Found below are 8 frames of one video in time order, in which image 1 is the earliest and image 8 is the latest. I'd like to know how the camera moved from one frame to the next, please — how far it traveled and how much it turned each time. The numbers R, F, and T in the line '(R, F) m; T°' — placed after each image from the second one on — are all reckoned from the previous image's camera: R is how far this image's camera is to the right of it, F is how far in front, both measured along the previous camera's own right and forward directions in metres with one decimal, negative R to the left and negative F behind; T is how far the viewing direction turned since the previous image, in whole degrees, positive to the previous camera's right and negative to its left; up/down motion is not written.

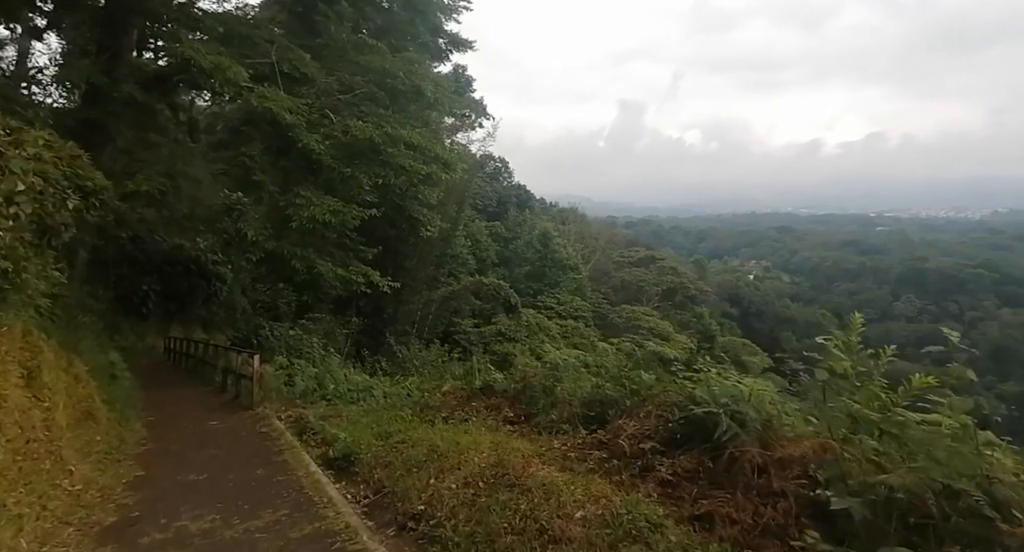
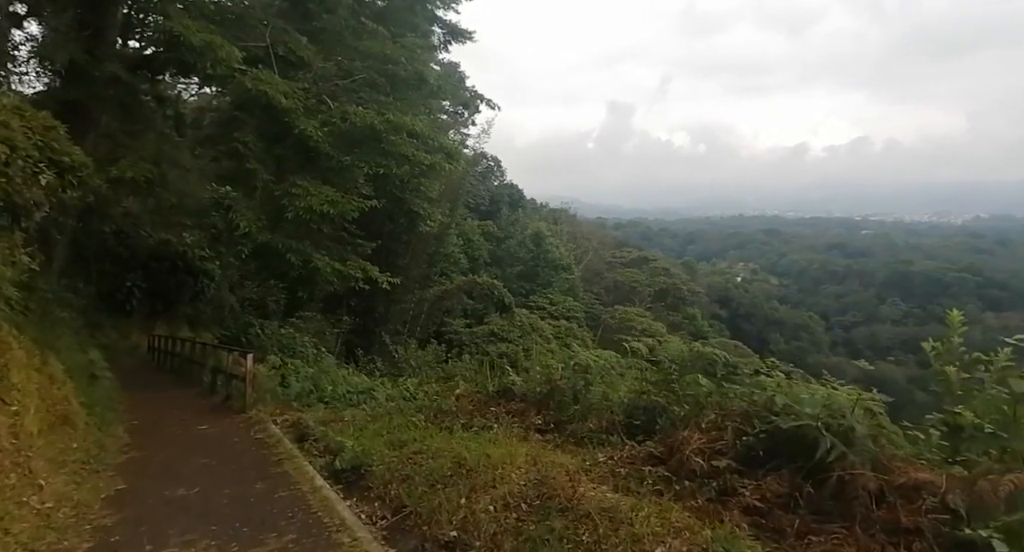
(-0.4, +0.6) m; +1°
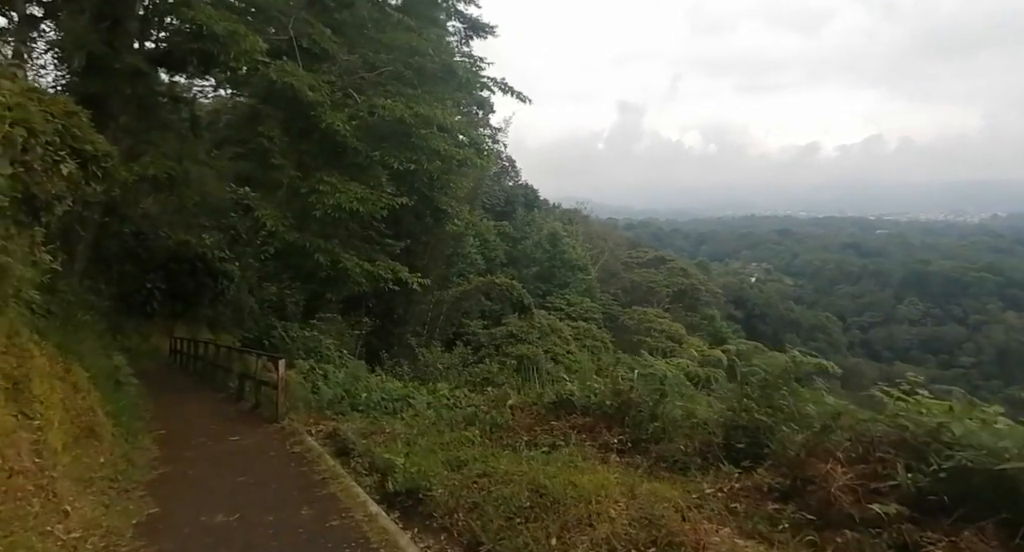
(-0.5, +0.6) m; -1°
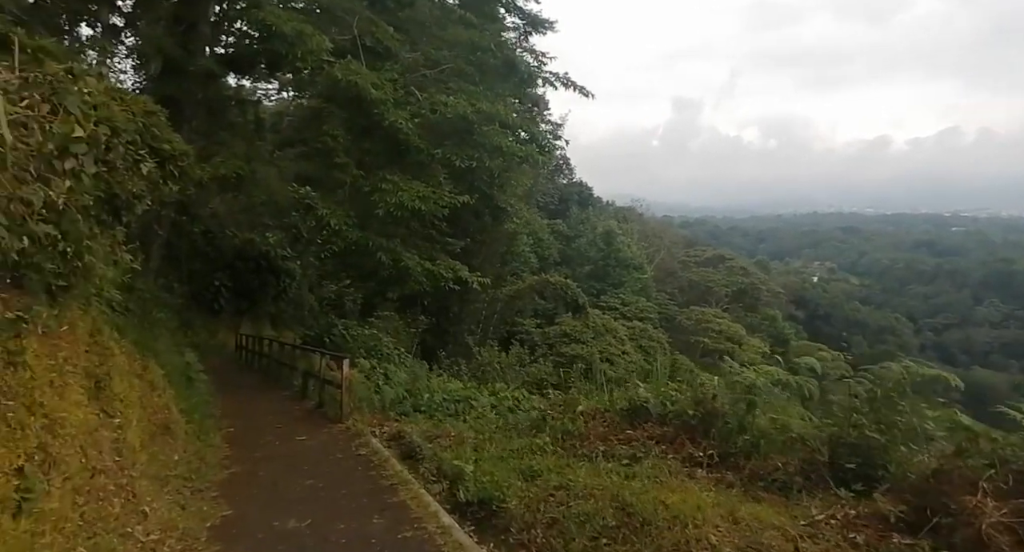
(-0.2, +0.2) m; -5°
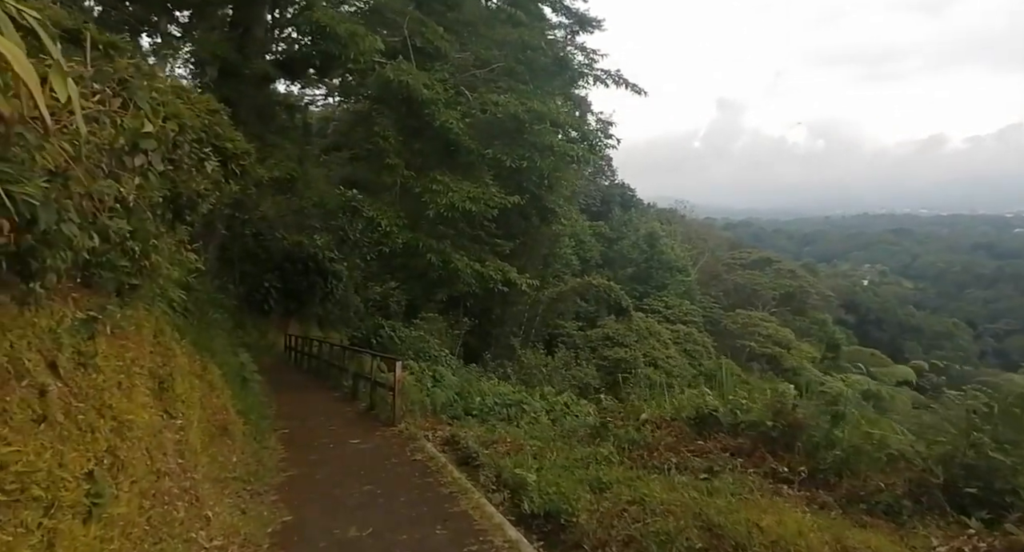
(-0.2, +0.2) m; -4°
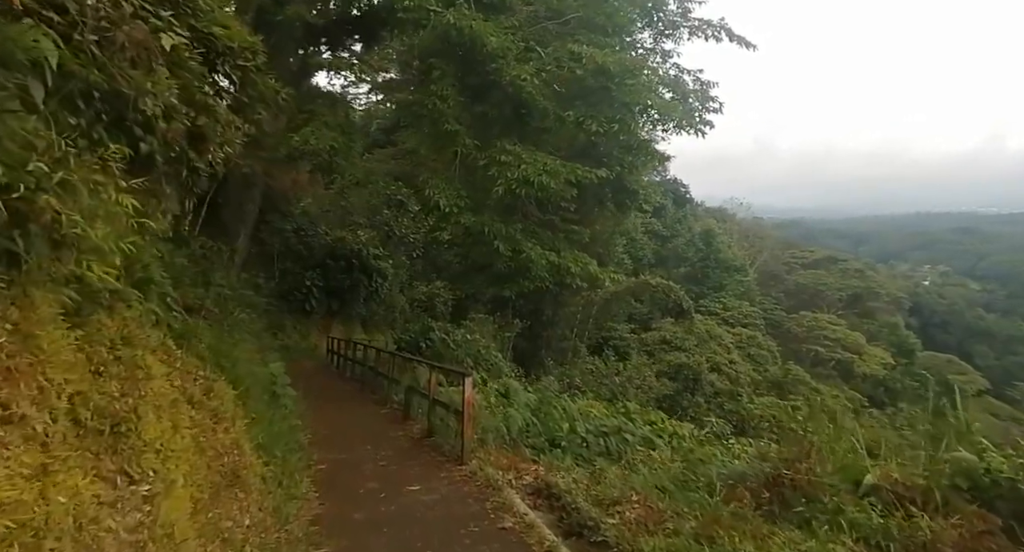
(-0.7, +2.0) m; -4°
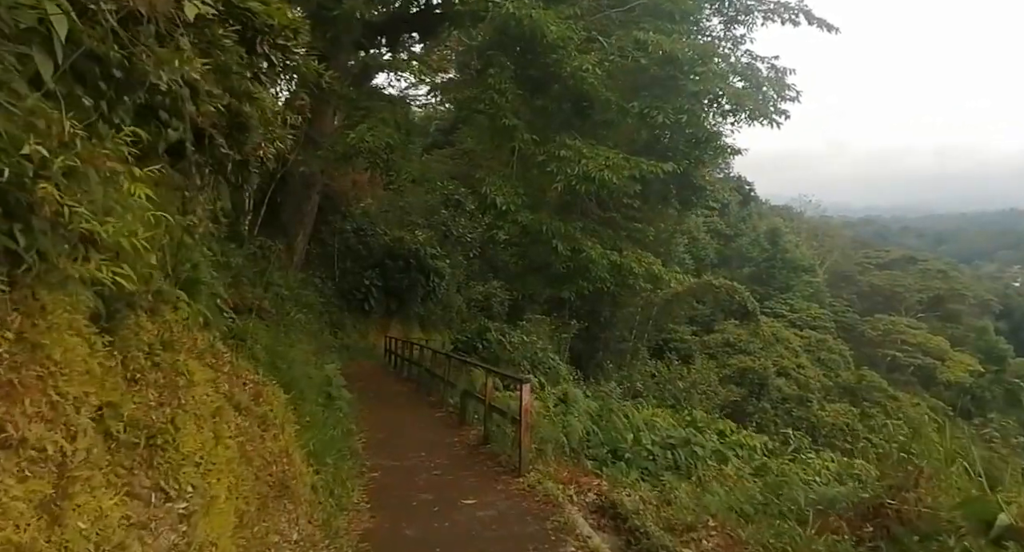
(0.0, +0.4) m; -5°
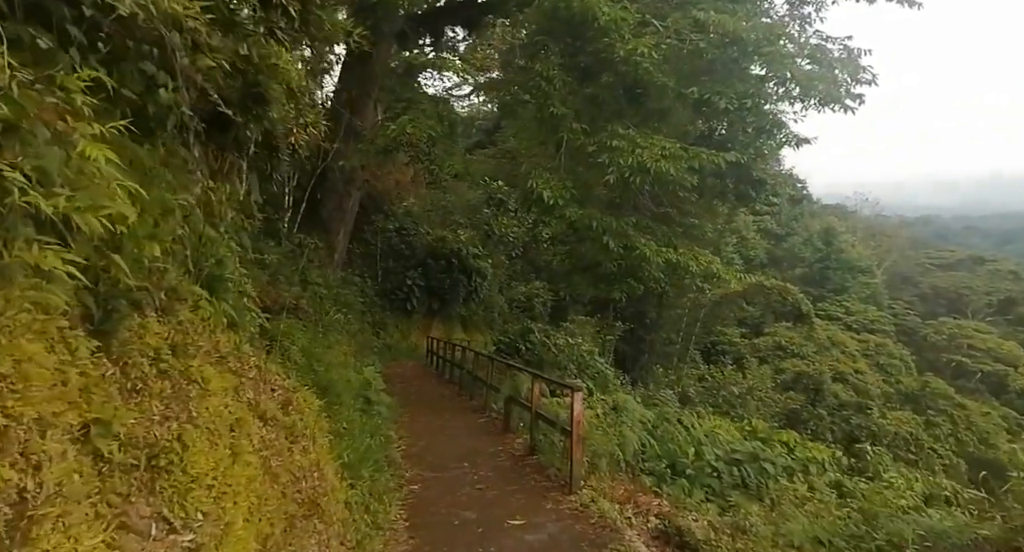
(-0.1, +0.5) m; -4°
